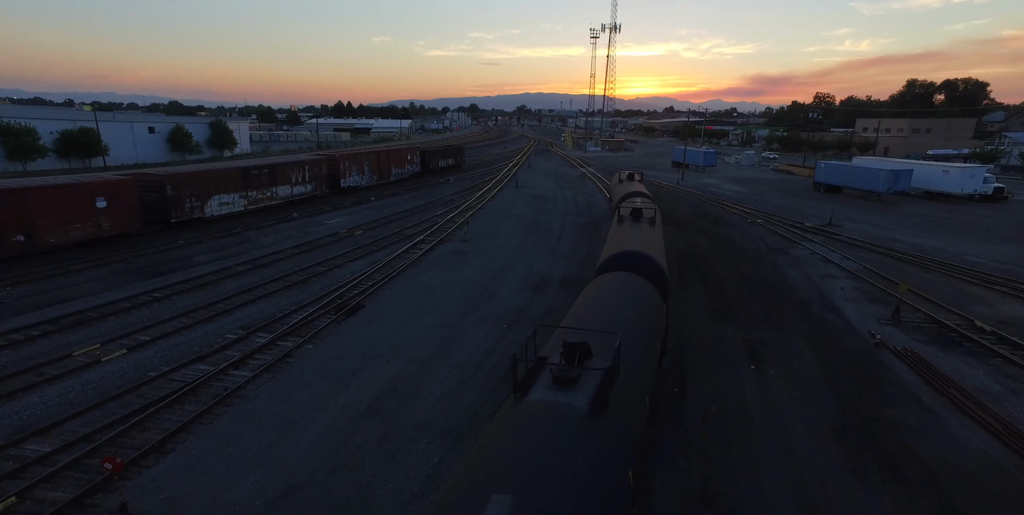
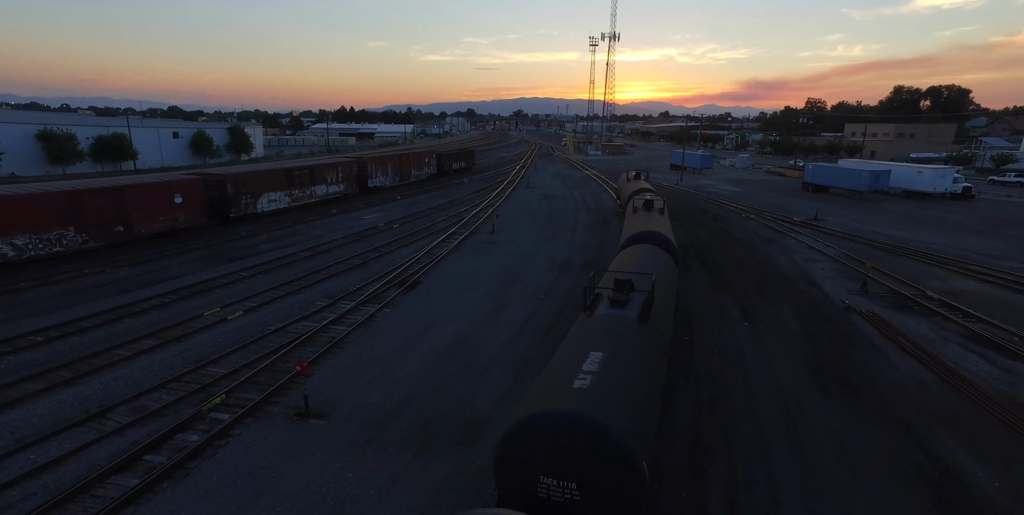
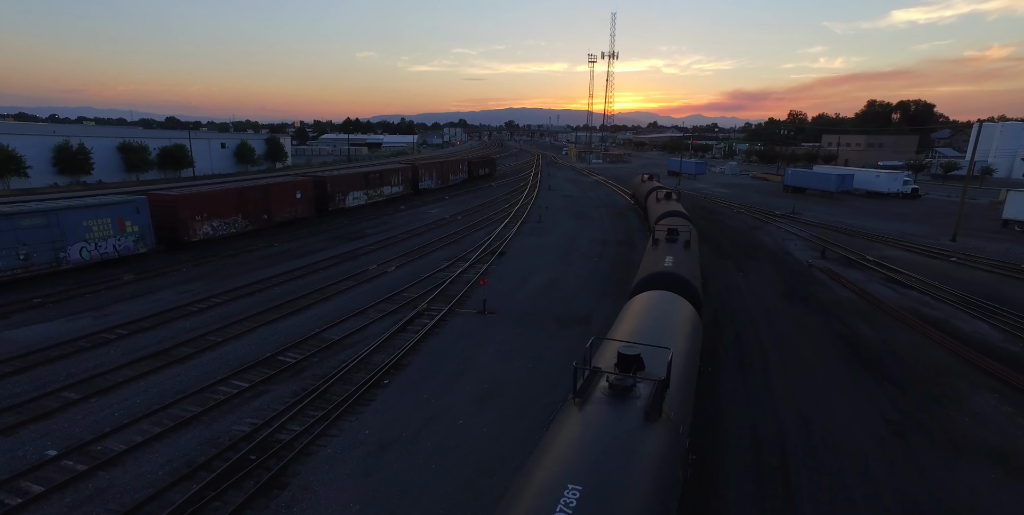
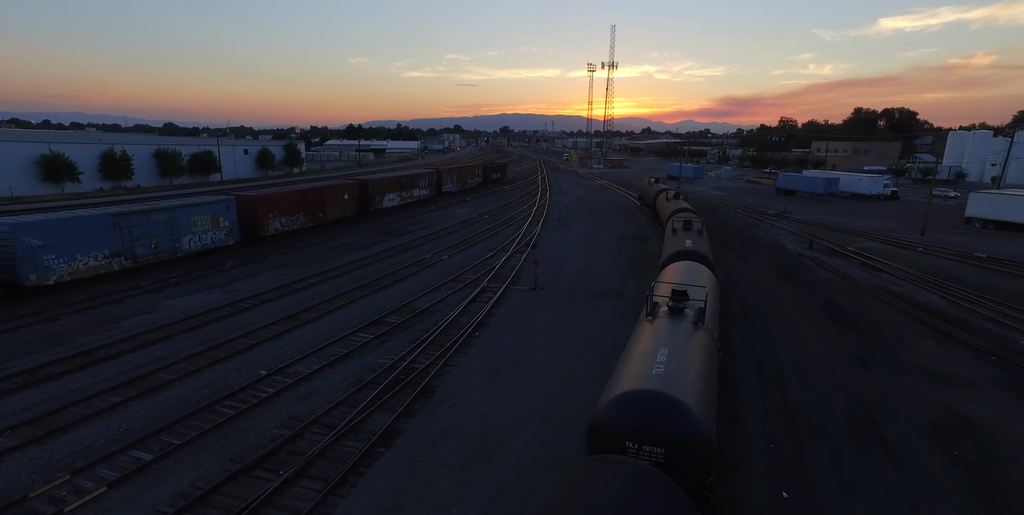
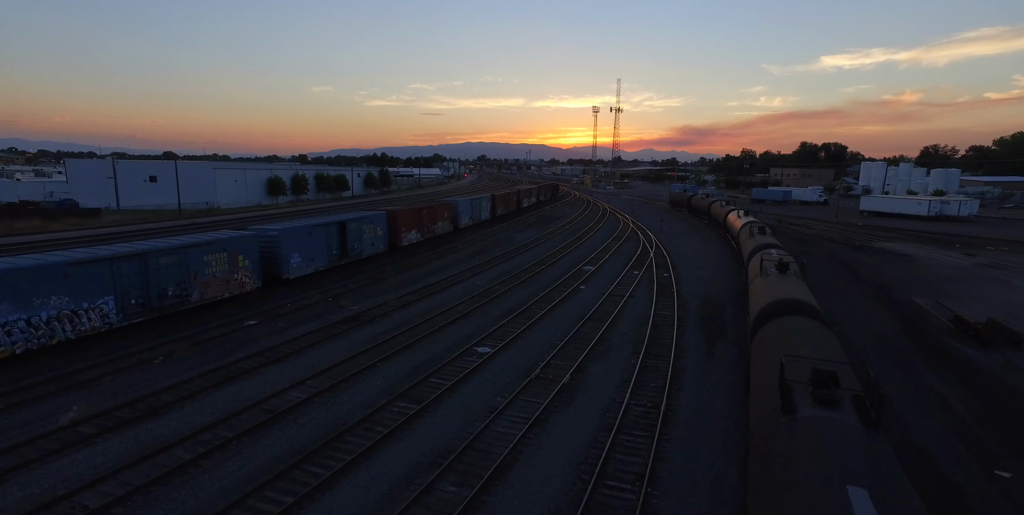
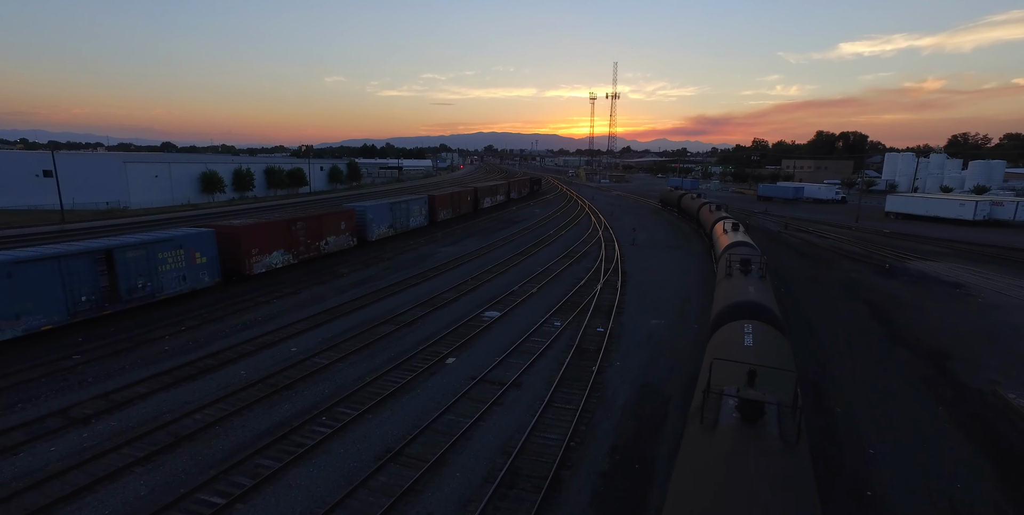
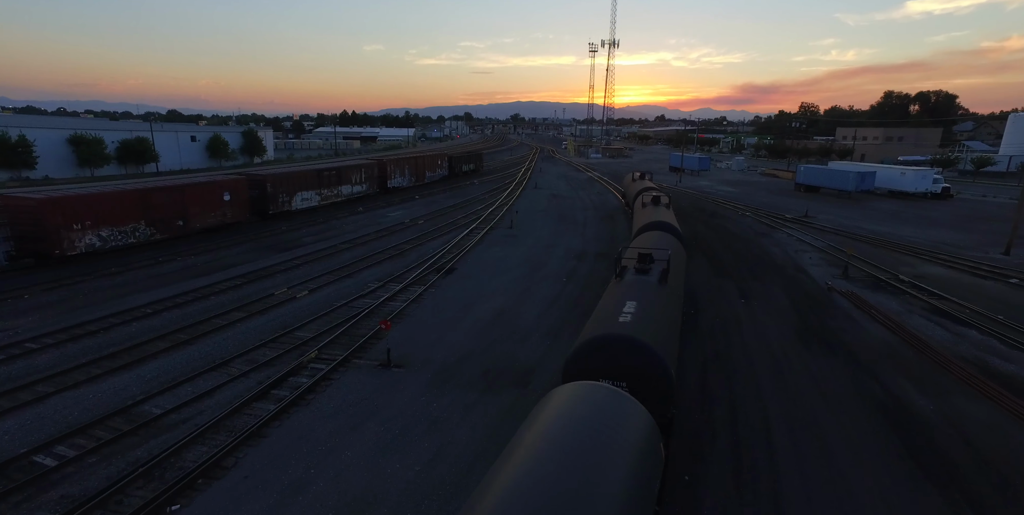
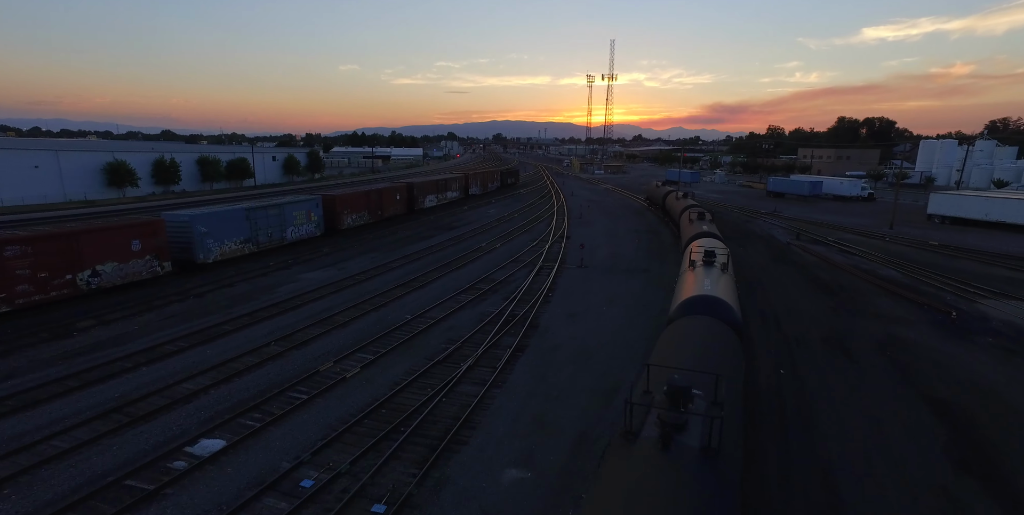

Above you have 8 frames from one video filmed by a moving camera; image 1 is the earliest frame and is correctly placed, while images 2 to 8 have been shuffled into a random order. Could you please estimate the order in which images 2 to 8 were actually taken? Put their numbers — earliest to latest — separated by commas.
2, 7, 3, 4, 8, 6, 5
